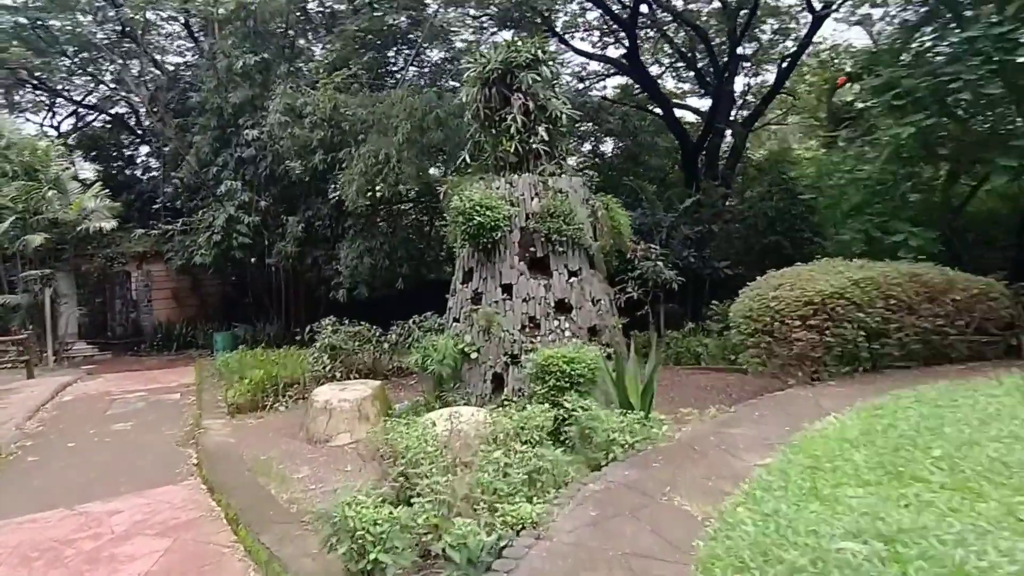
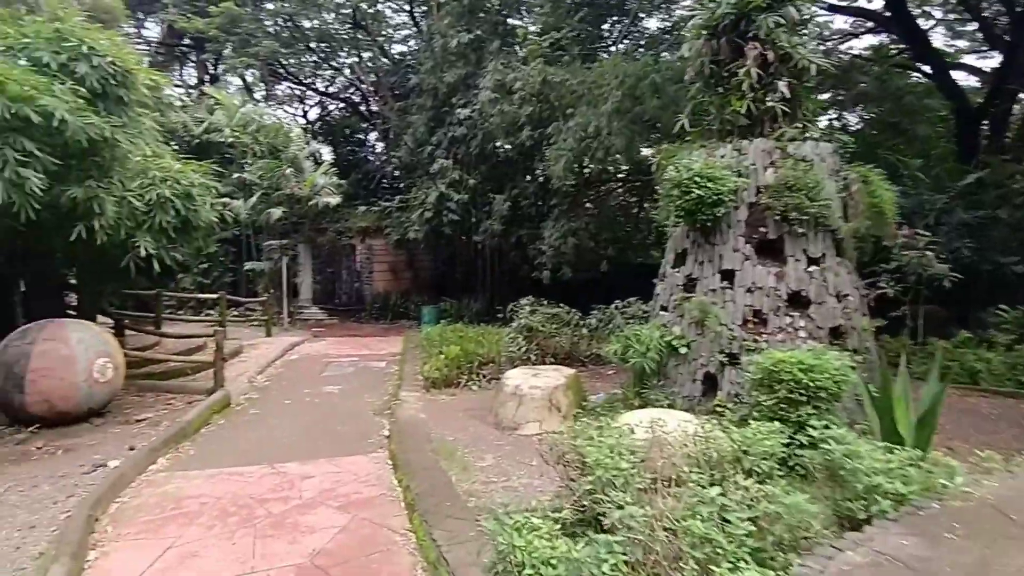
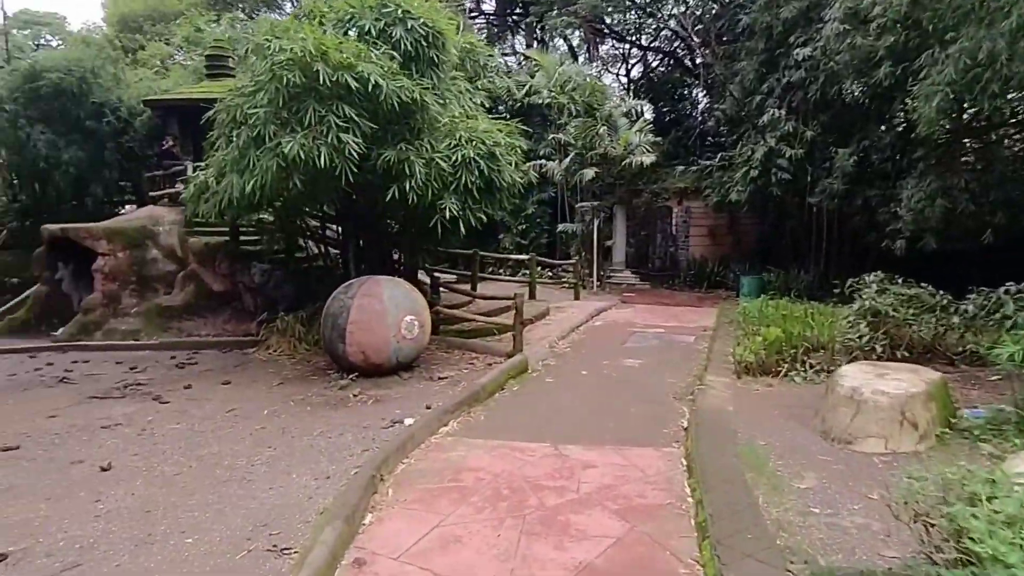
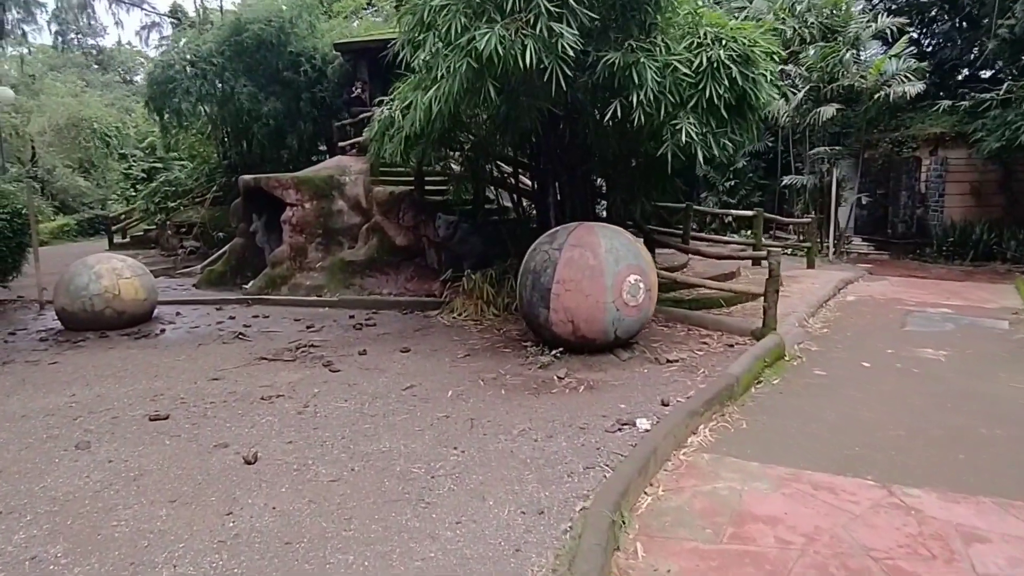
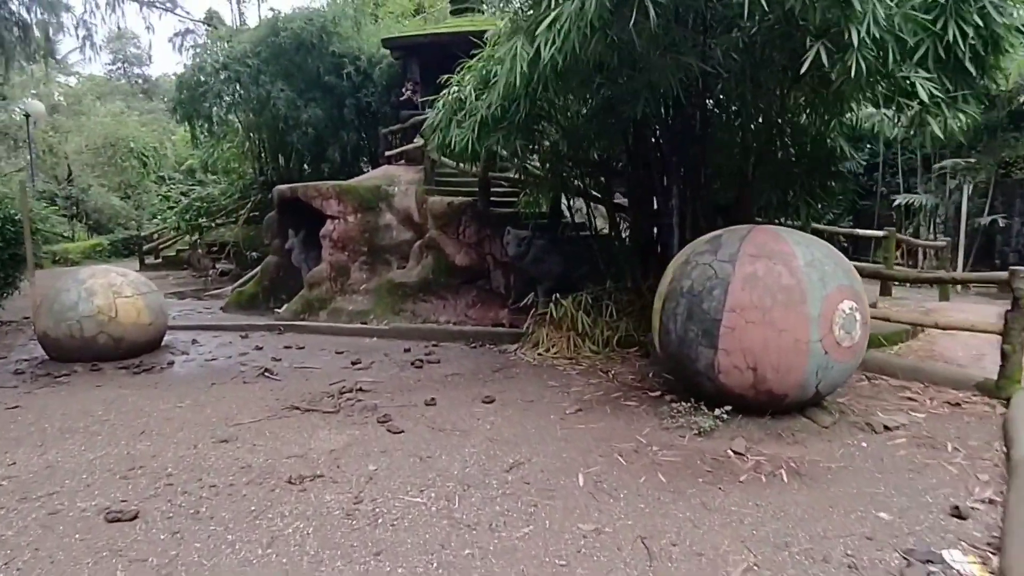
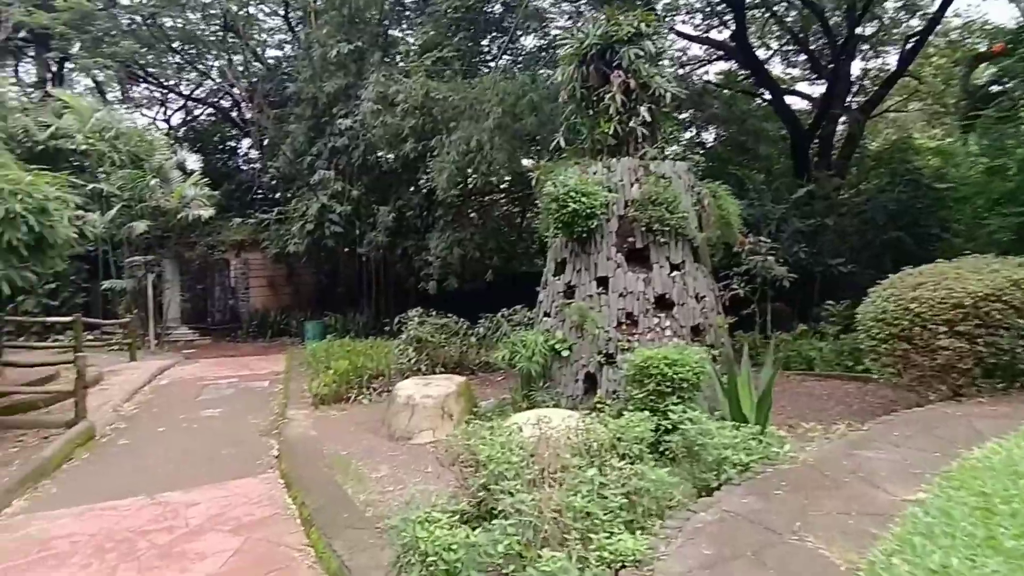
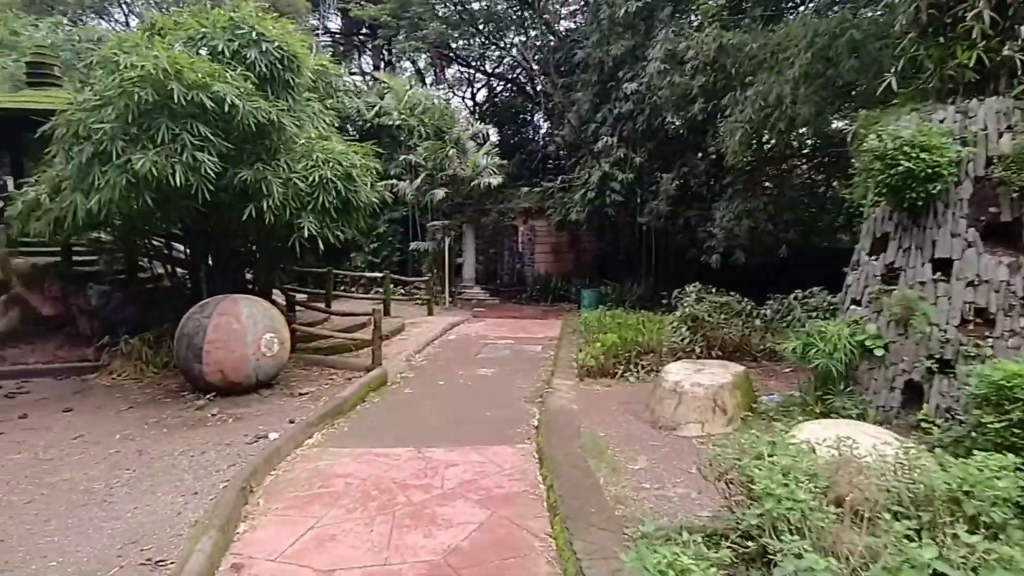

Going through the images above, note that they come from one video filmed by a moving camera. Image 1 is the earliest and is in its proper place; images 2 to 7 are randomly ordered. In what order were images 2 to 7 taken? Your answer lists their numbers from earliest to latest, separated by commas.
6, 2, 7, 3, 4, 5
